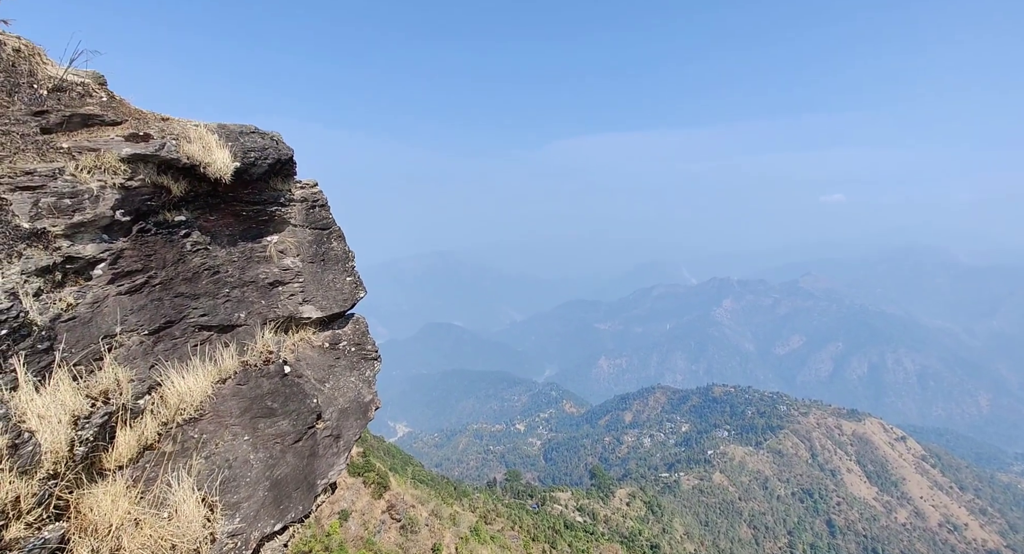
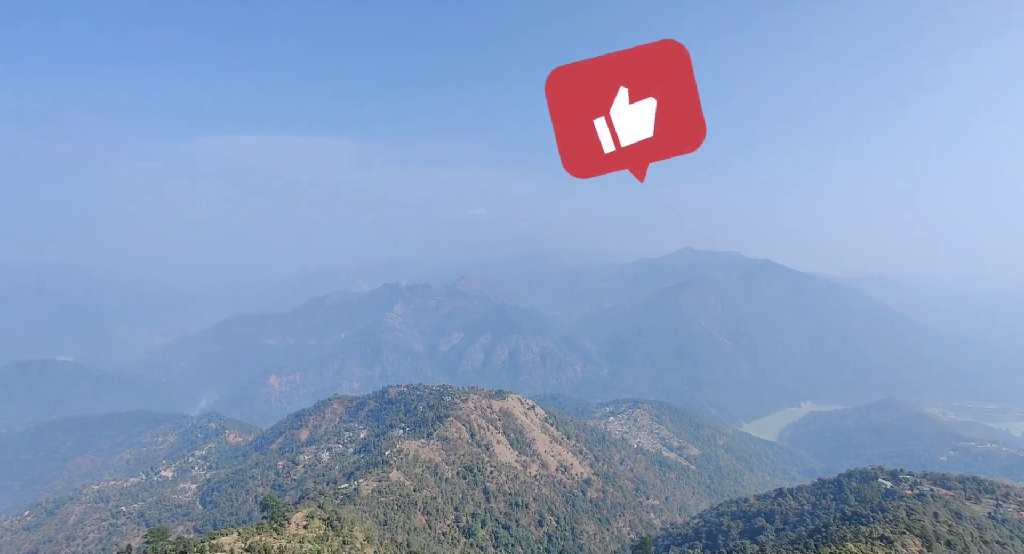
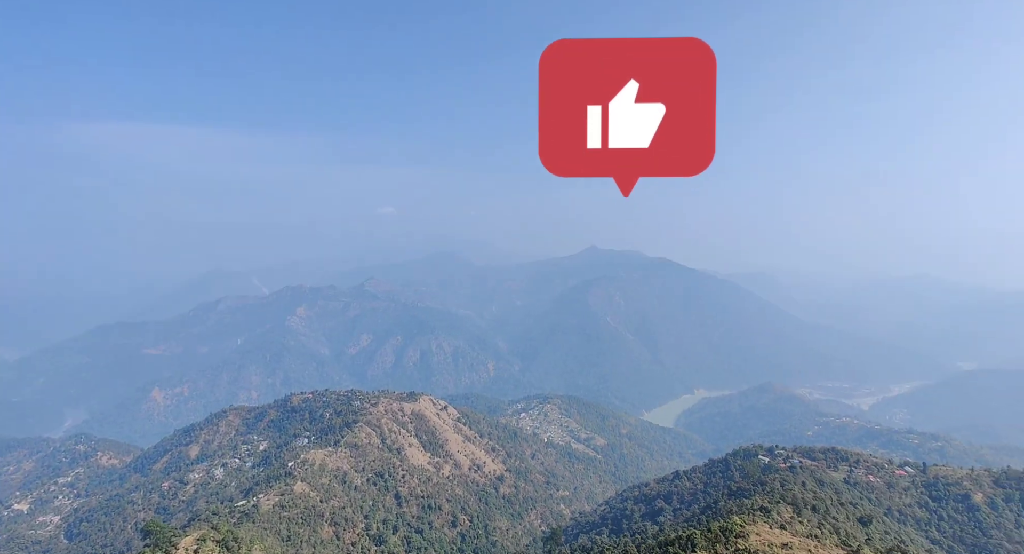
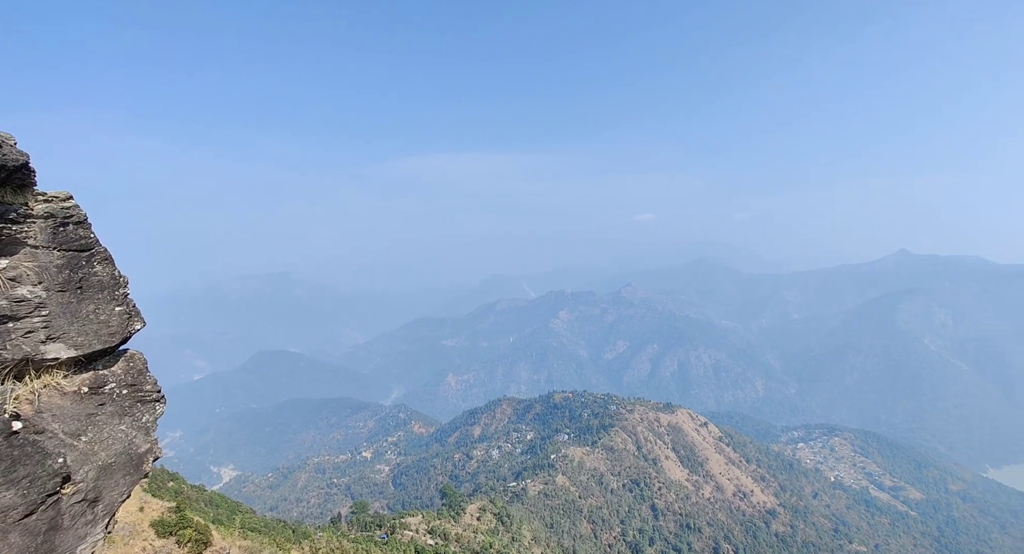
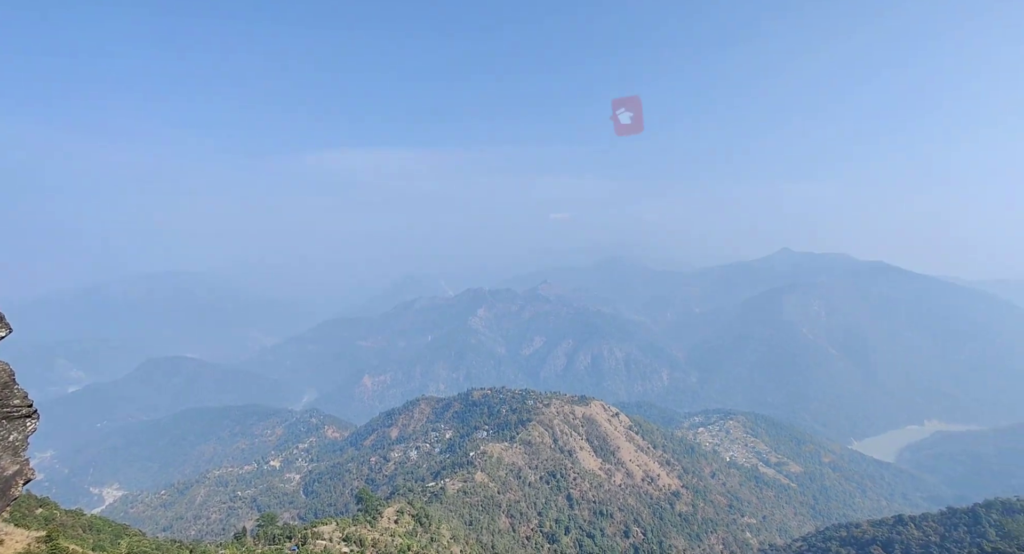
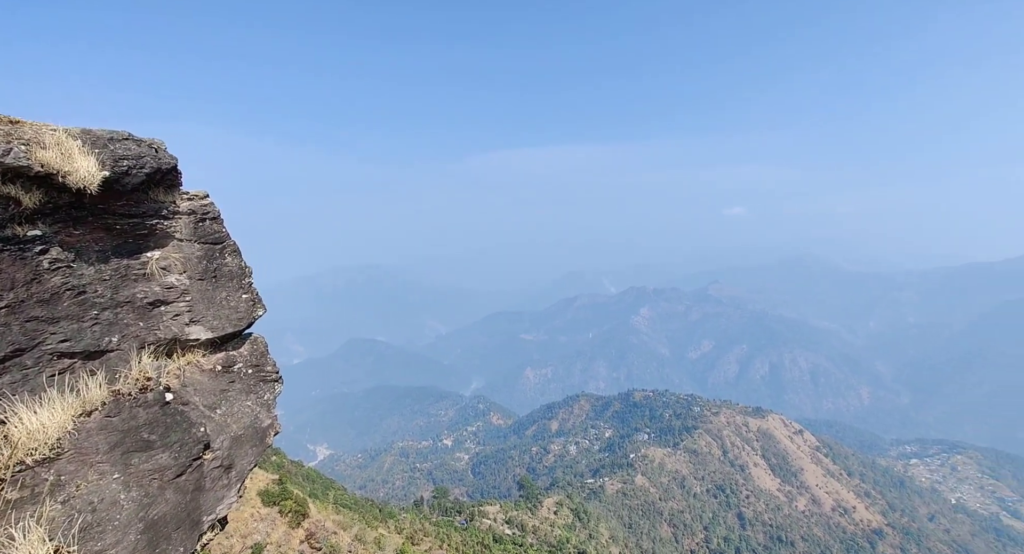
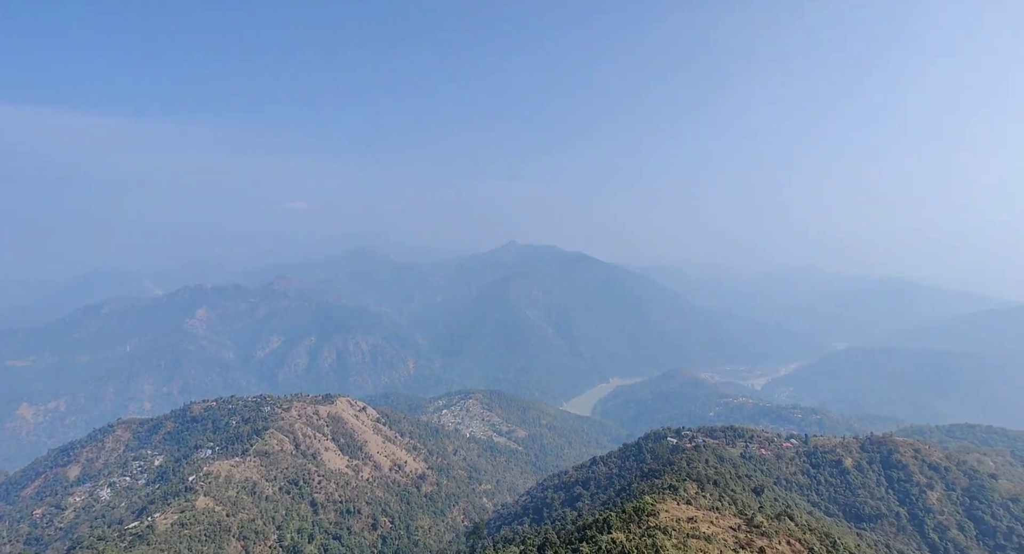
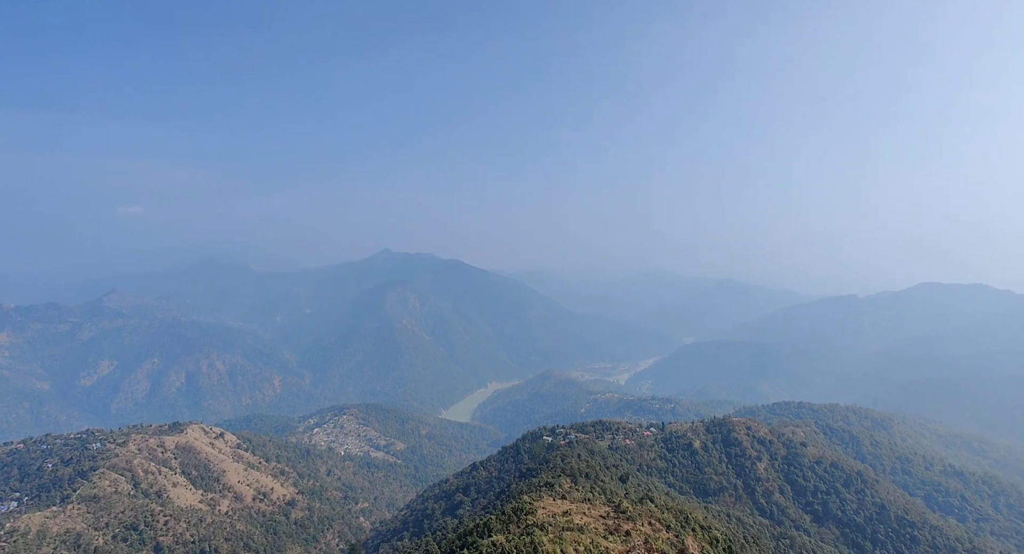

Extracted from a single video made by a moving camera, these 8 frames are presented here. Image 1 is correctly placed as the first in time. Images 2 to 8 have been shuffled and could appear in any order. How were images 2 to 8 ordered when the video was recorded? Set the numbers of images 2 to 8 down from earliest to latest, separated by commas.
6, 4, 5, 2, 3, 7, 8
